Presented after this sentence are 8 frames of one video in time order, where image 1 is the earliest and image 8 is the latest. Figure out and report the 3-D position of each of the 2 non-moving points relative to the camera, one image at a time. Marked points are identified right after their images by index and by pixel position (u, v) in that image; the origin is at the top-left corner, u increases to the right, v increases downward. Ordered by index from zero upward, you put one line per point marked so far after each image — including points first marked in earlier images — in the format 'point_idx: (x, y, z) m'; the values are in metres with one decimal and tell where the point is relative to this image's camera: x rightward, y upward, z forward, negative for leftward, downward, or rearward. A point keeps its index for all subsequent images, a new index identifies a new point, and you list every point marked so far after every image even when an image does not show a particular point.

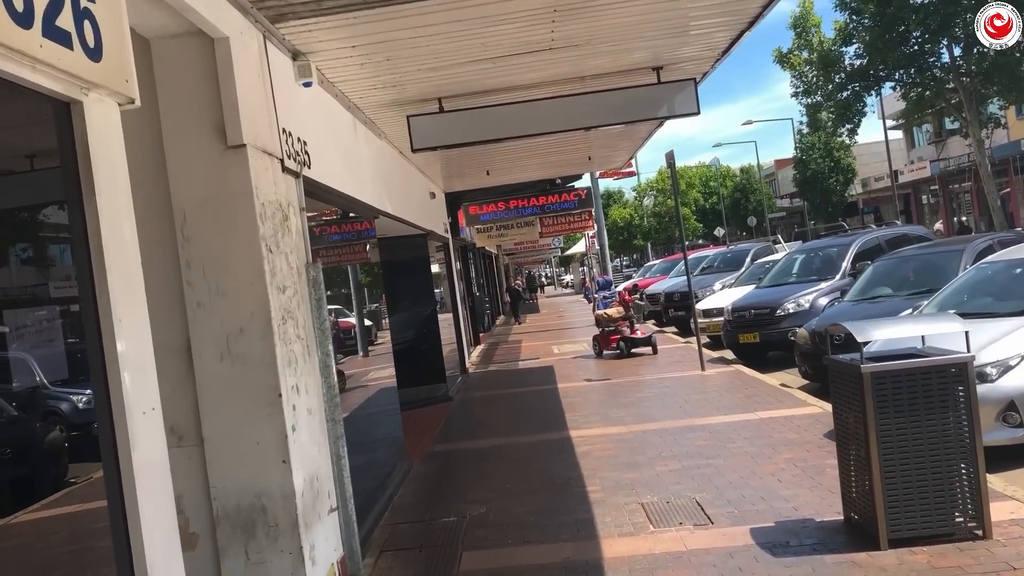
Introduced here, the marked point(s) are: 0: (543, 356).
0: (+0.5, -1.1, +15.5) m
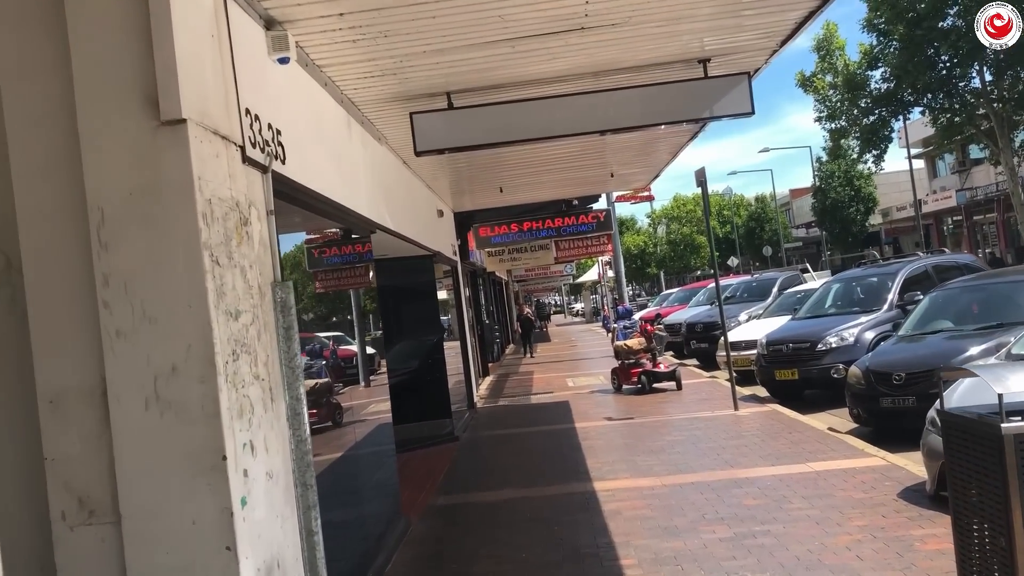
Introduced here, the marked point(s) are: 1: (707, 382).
0: (+0.7, -1.6, +14.4) m
1: (+2.9, -1.4, +13.7) m
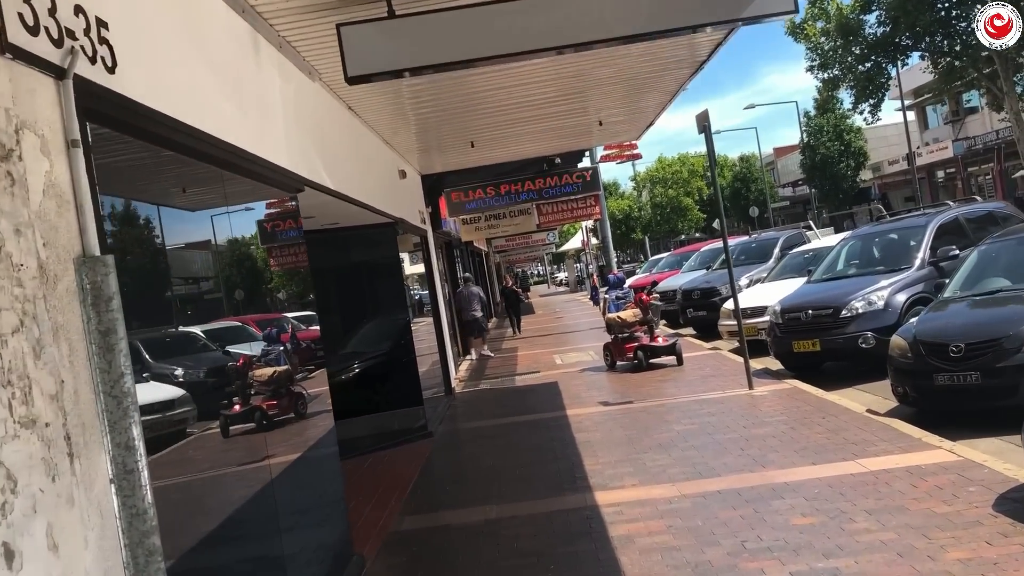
0: (+0.5, -1.1, +13.1) m
1: (+2.6, -0.9, +12.3) m
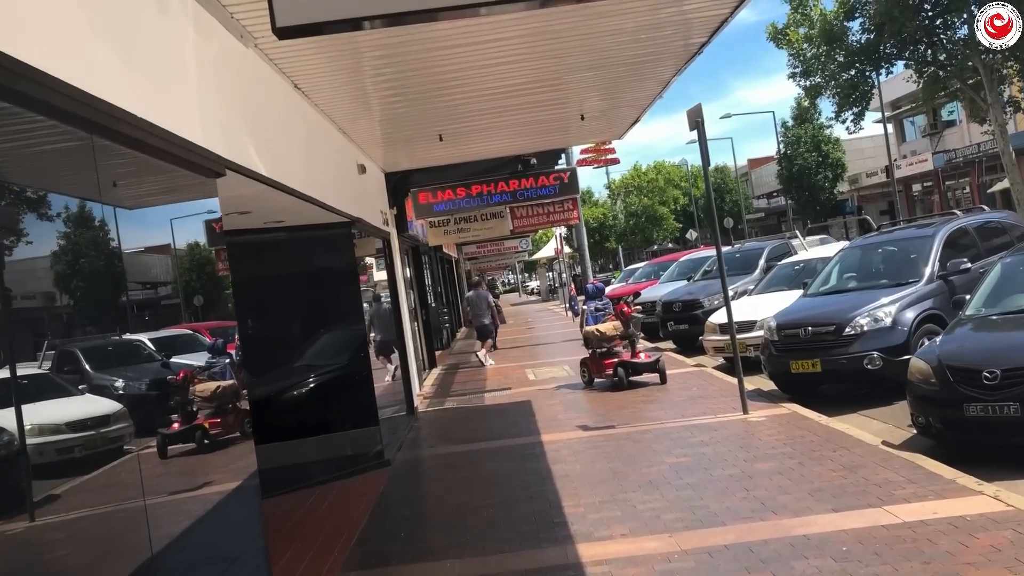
0: (+0.1, -1.3, +12.1) m
1: (+2.2, -1.0, +11.4) m
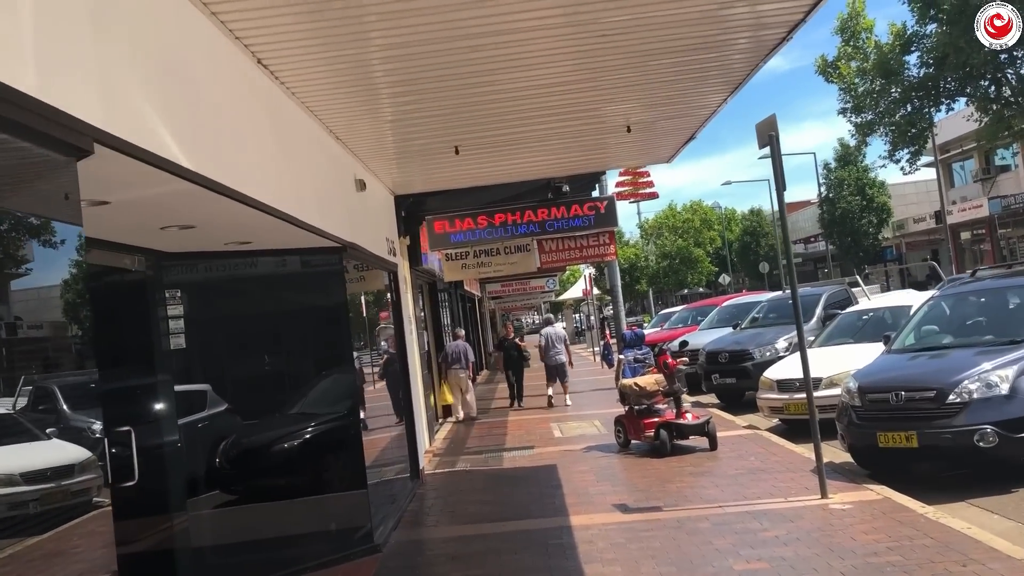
0: (+0.3, -1.8, +10.5) m
1: (+2.5, -1.6, +9.8) m
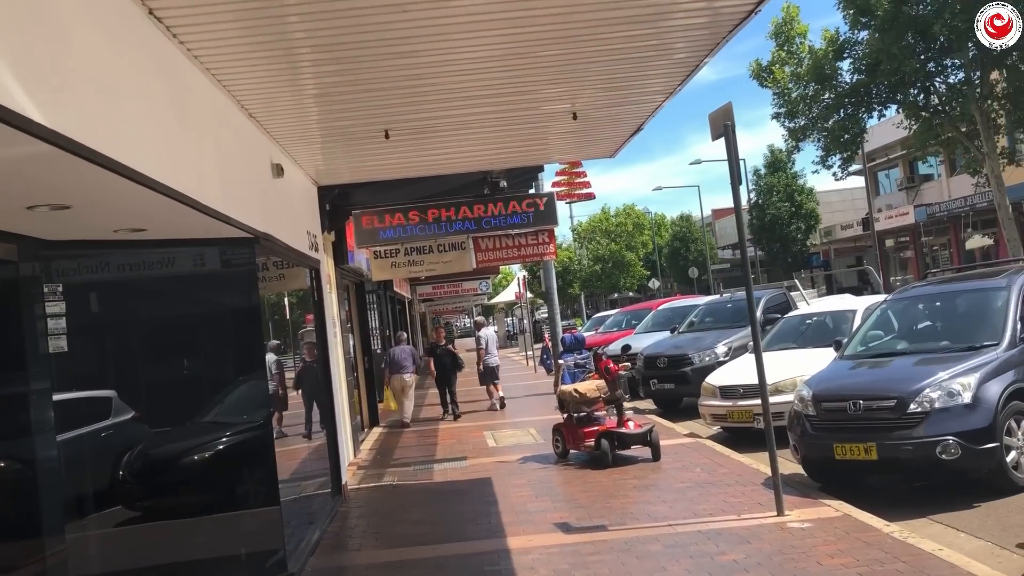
0: (-0.4, -1.8, +9.9) m
1: (+1.8, -1.6, +9.4) m
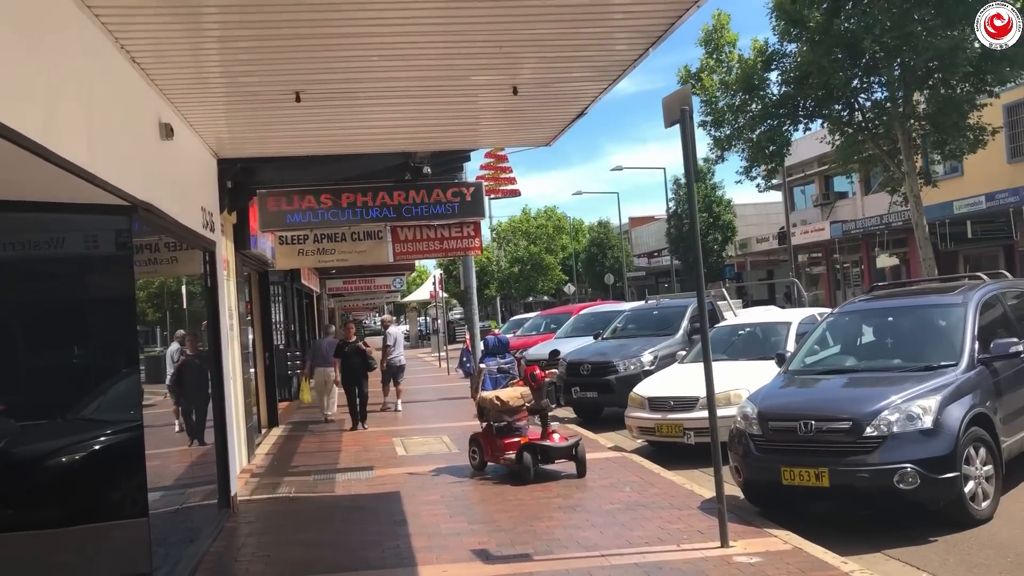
0: (-1.3, -1.7, +9.1) m
1: (+1.0, -1.6, +8.7) m
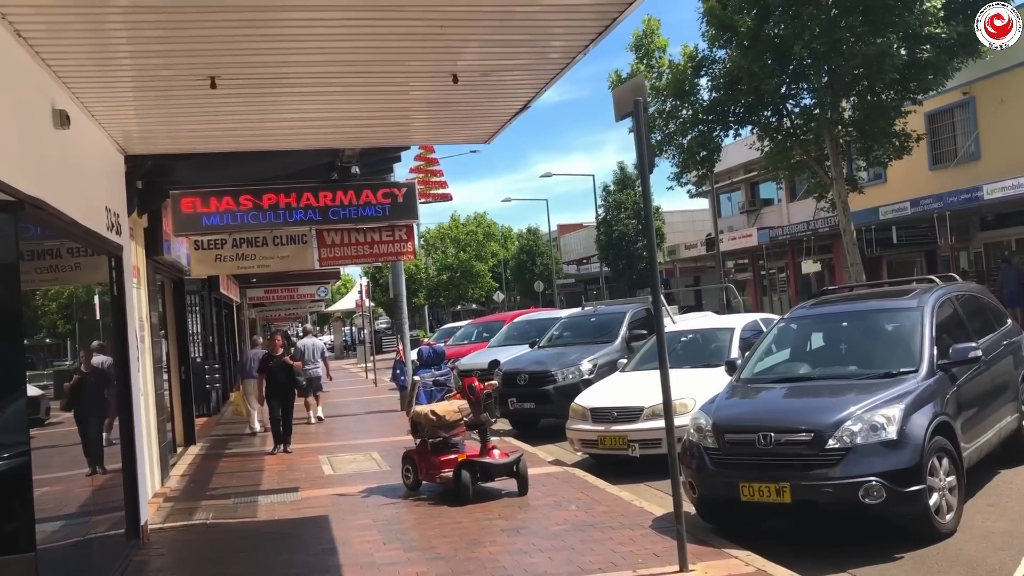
0: (-1.9, -1.8, +8.5) m
1: (+0.4, -1.7, +8.3) m
